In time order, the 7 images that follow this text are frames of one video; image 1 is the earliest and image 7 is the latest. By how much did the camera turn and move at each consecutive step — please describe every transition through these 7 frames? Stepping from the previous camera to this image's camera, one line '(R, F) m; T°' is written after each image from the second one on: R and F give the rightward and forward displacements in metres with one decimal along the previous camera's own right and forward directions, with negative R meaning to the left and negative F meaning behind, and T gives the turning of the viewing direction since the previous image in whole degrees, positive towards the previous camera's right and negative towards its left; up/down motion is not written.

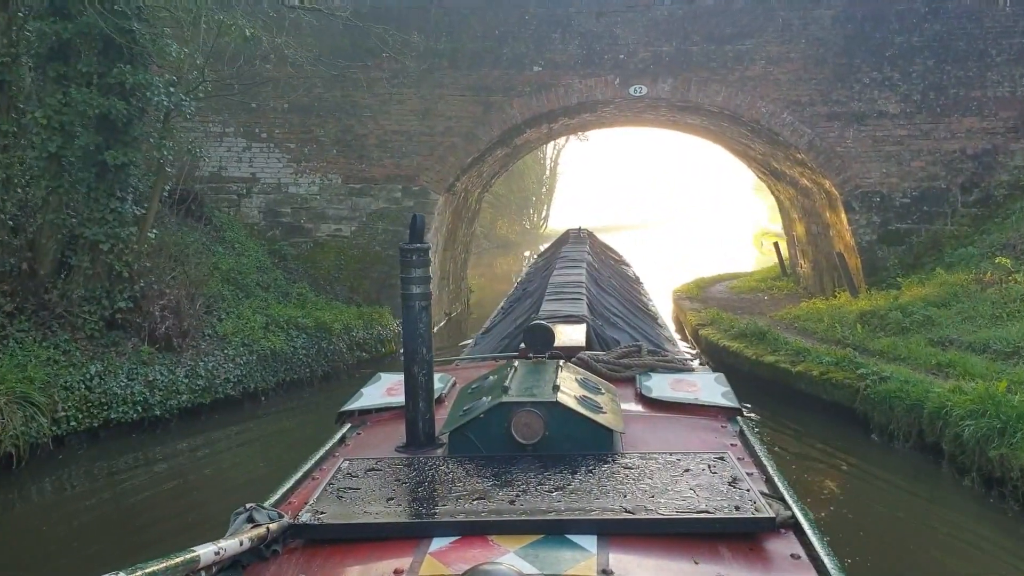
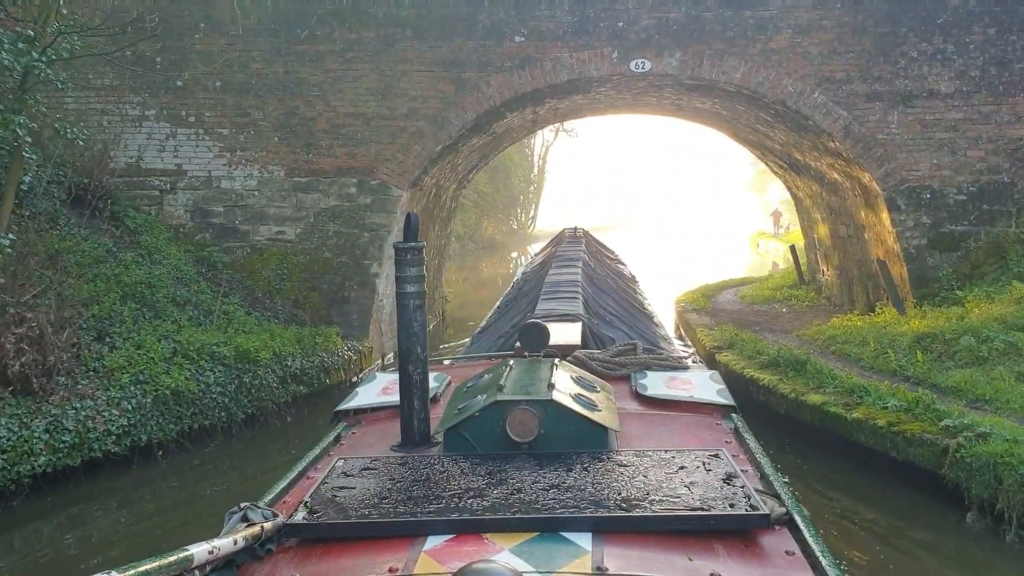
(+0.2, +1.8) m; 0°
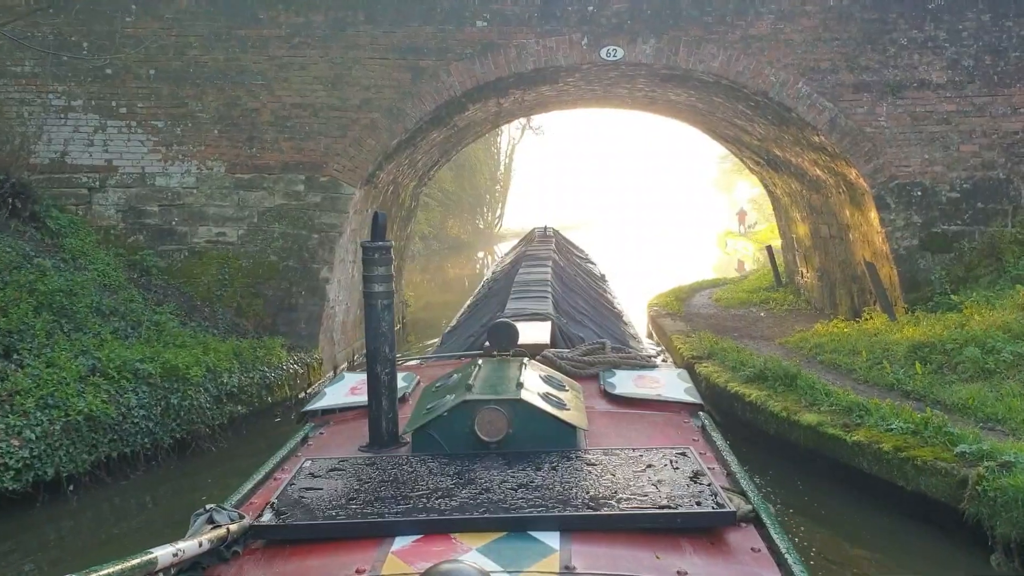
(0.0, +0.7) m; +2°
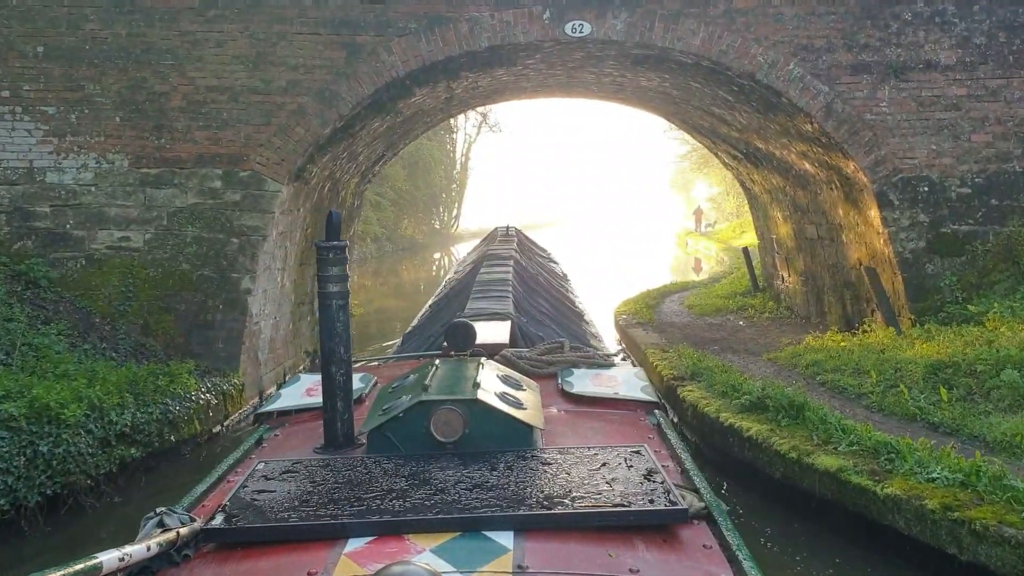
(0.0, +1.1) m; +3°
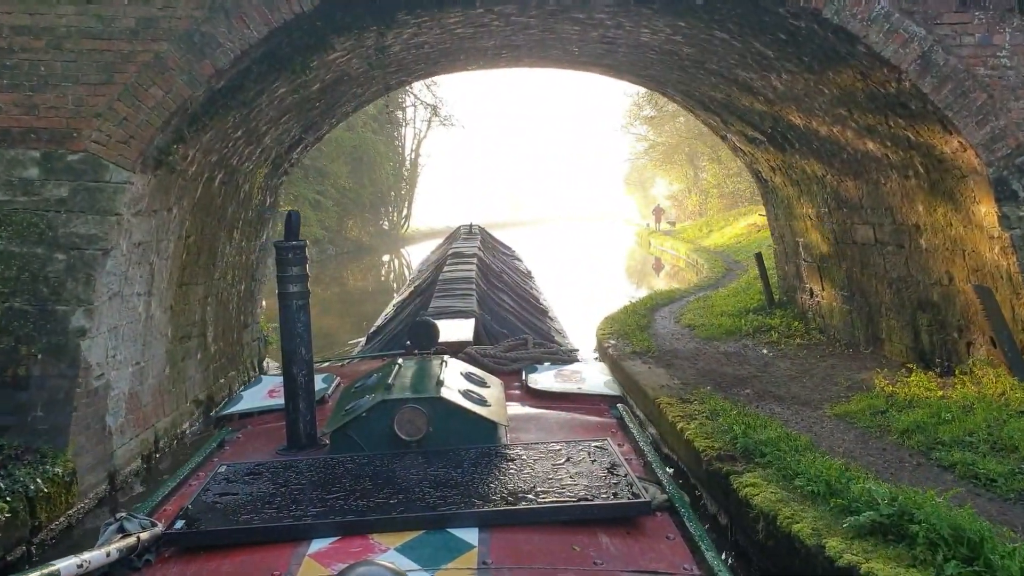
(0.0, +2.3) m; +3°
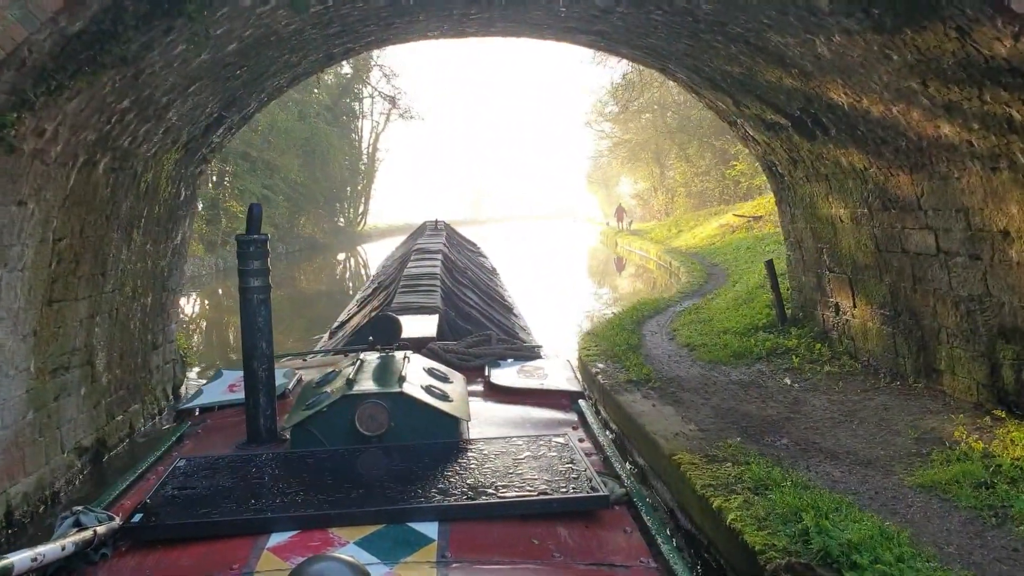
(-0.1, +1.4) m; +2°
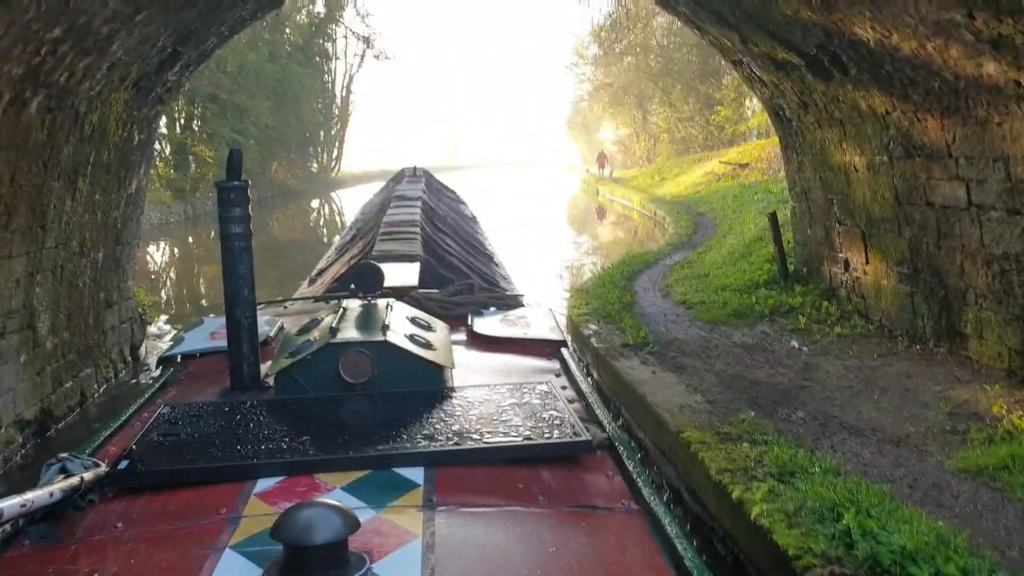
(-0.1, +0.5) m; +1°
